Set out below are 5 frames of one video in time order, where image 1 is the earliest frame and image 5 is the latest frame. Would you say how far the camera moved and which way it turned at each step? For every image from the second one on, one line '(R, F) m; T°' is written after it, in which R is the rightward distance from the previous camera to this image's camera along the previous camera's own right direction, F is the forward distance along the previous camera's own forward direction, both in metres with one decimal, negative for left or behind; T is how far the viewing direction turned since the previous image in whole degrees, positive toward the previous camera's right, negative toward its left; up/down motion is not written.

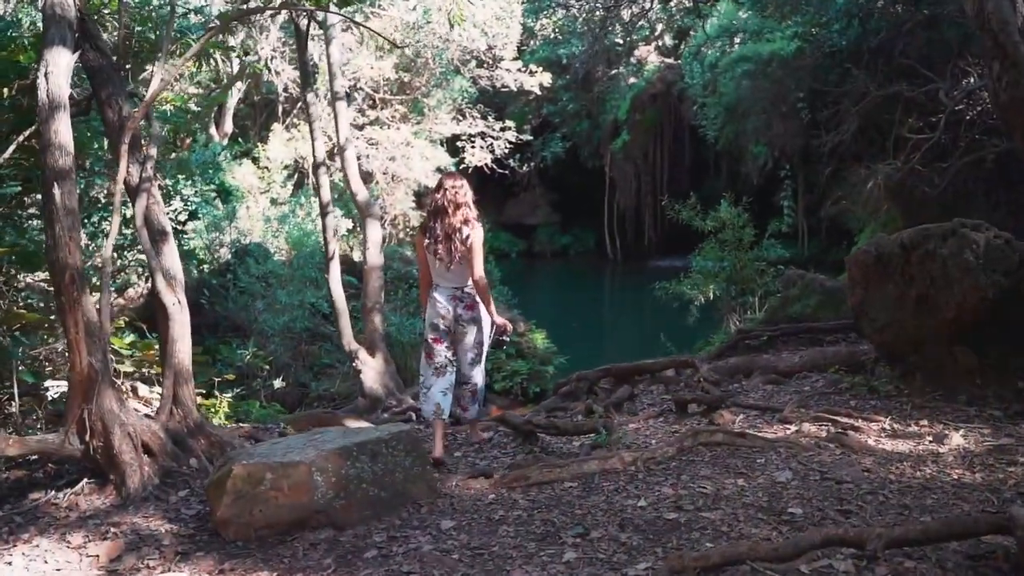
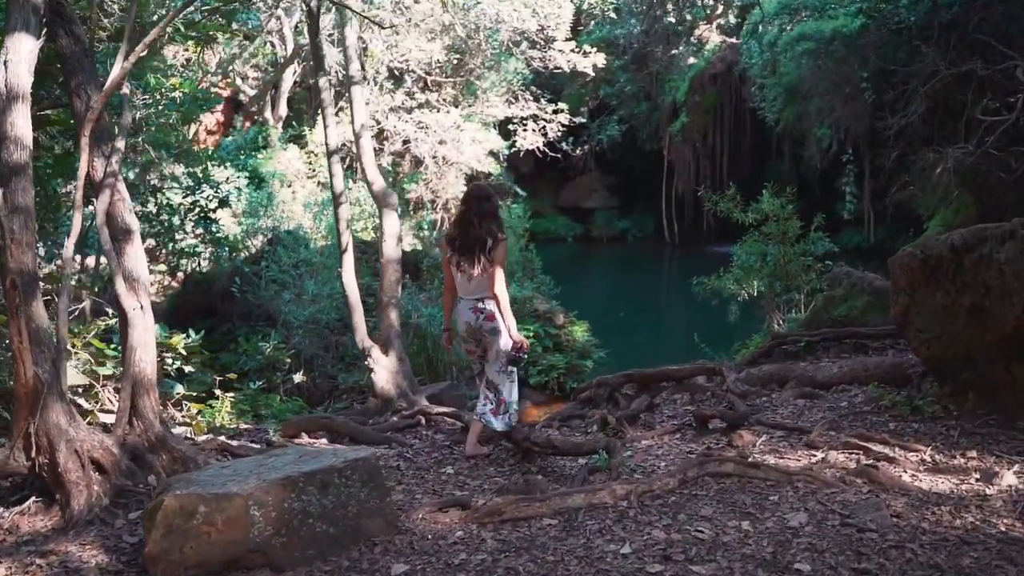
(+0.4, +0.5) m; -4°
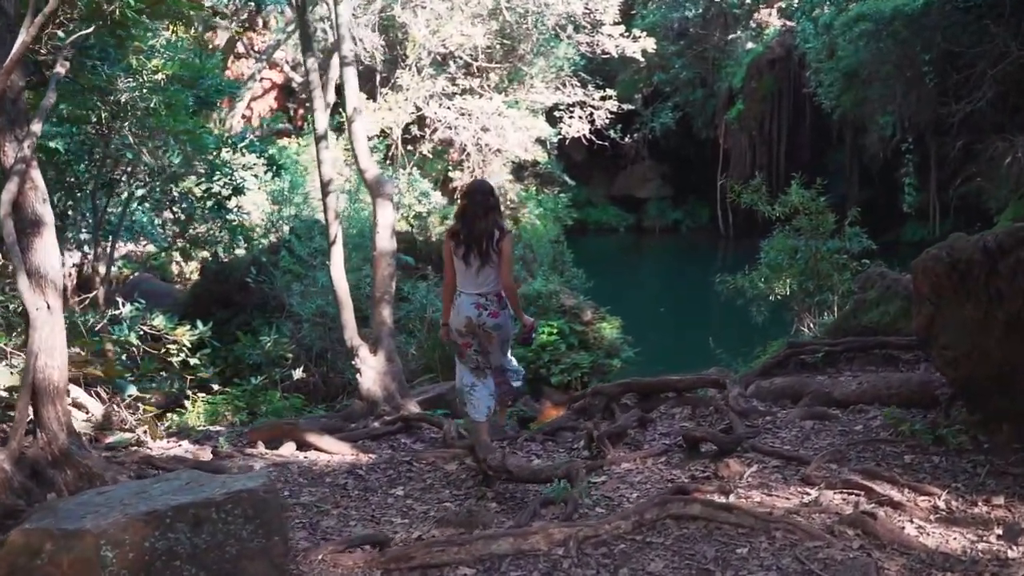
(+0.5, +0.6) m; -4°
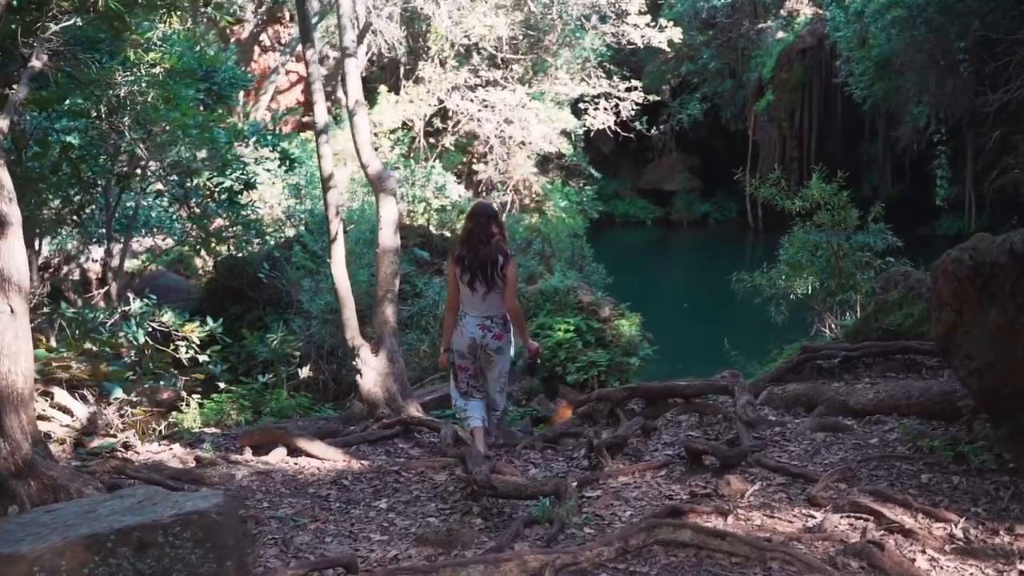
(+0.2, +0.3) m; -2°
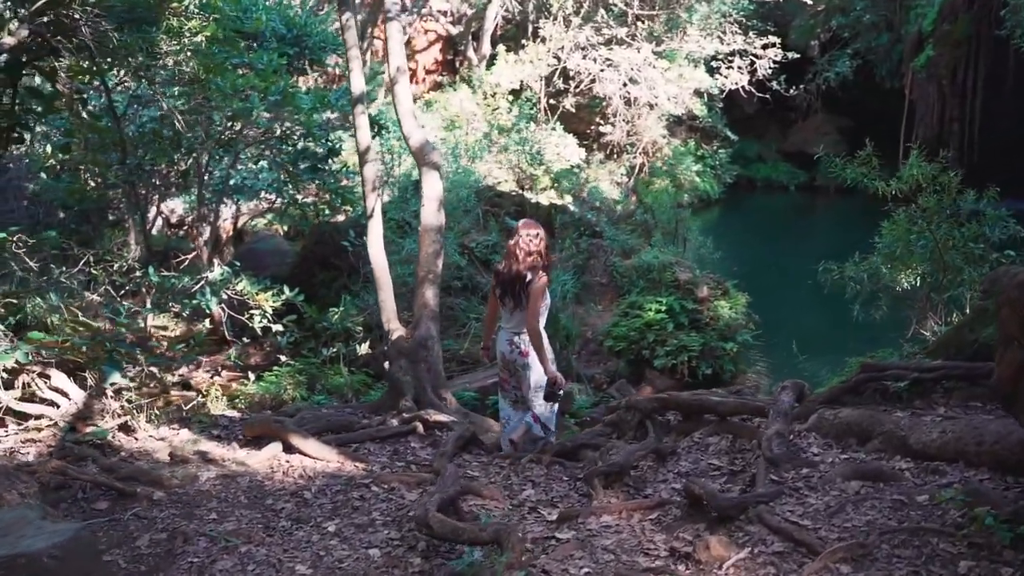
(+0.7, +0.7) m; -9°
